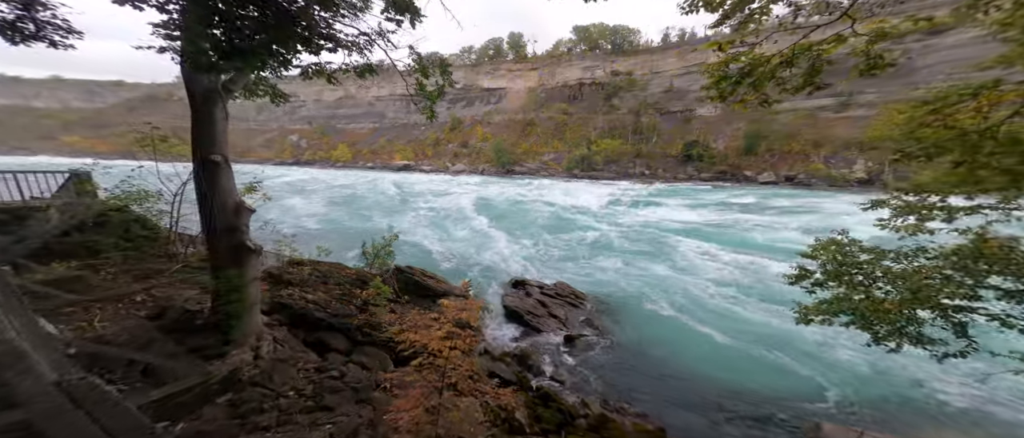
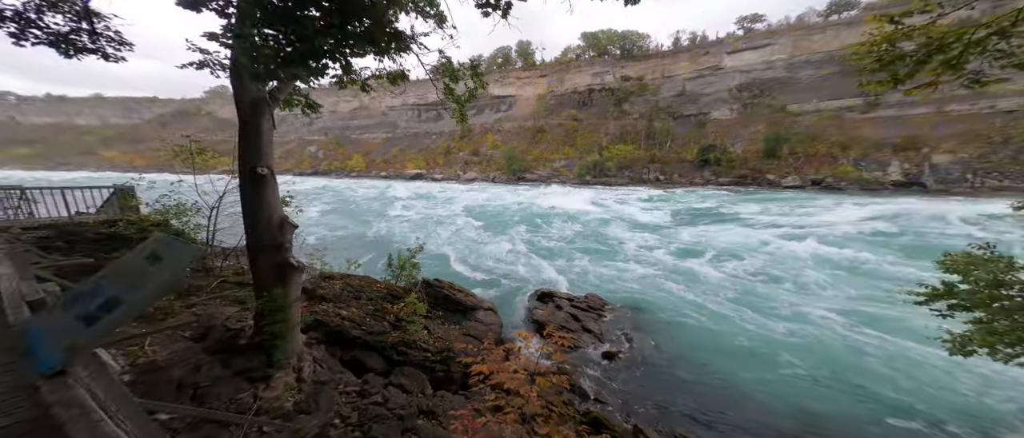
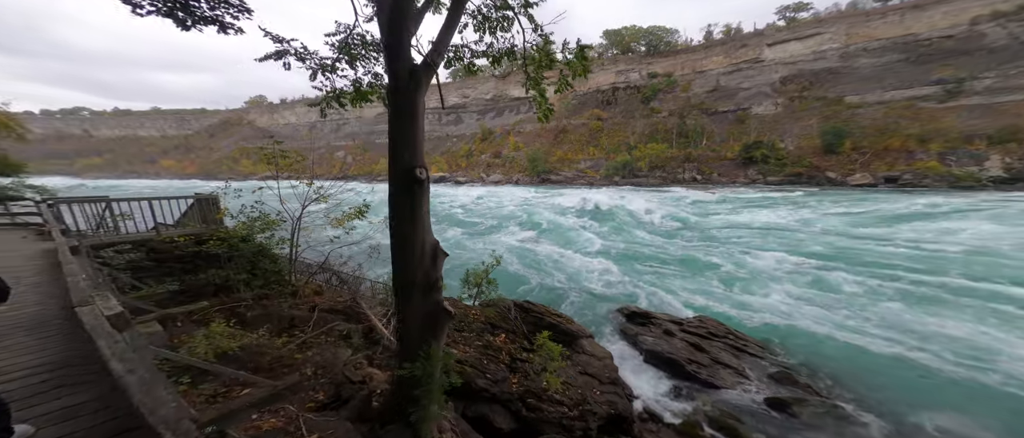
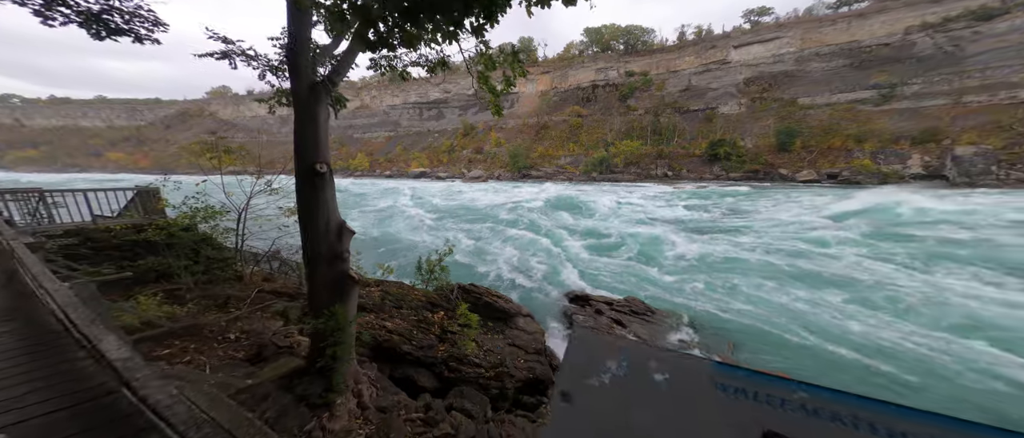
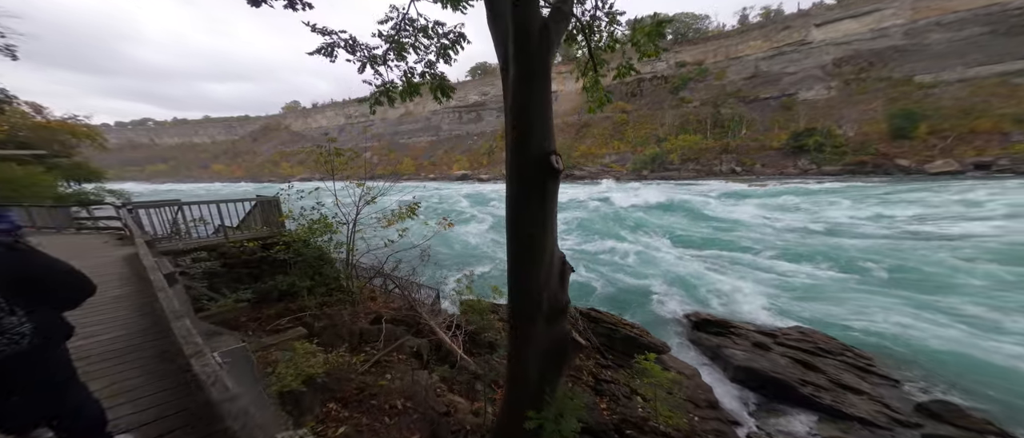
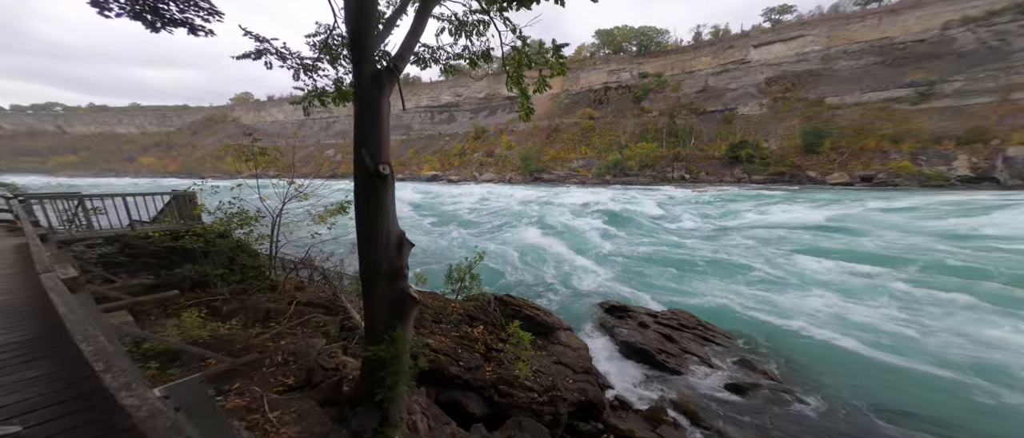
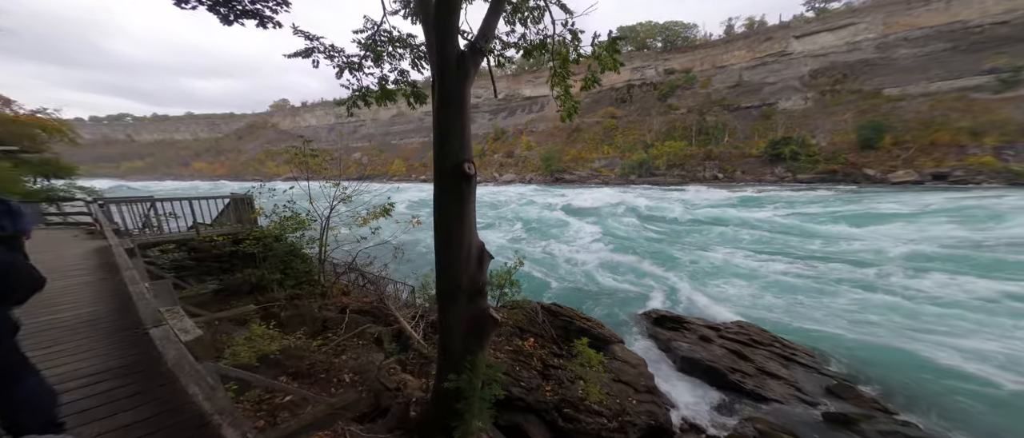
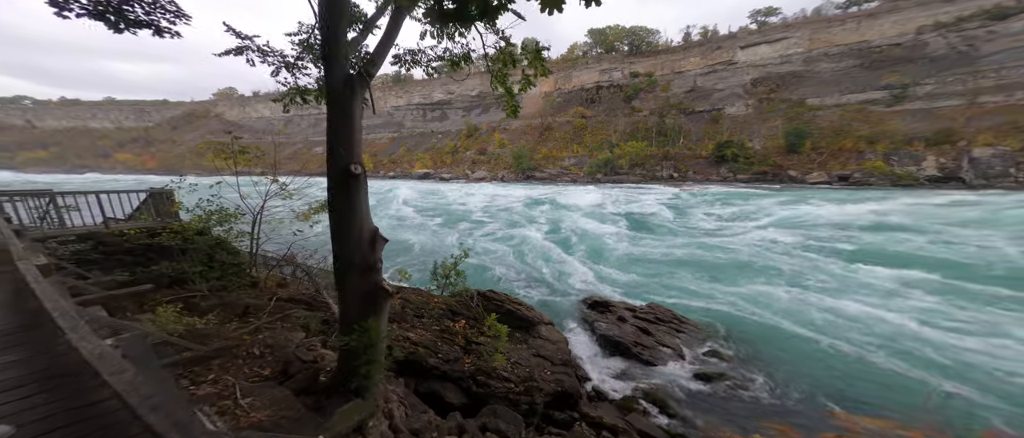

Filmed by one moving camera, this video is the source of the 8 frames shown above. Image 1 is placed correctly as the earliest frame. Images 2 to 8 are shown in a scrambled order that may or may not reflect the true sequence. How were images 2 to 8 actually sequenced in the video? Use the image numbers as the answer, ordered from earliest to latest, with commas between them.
2, 4, 8, 6, 3, 7, 5
